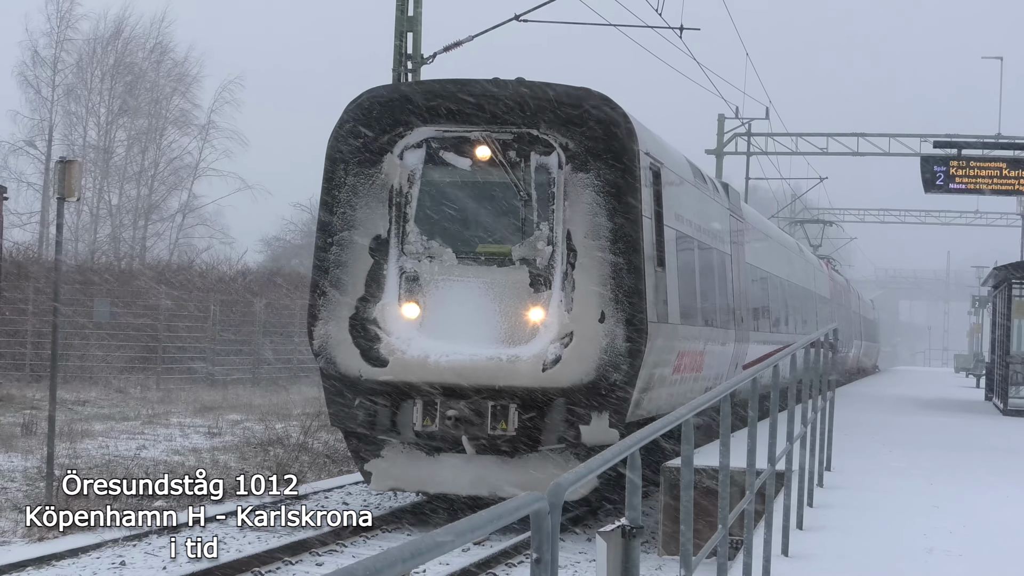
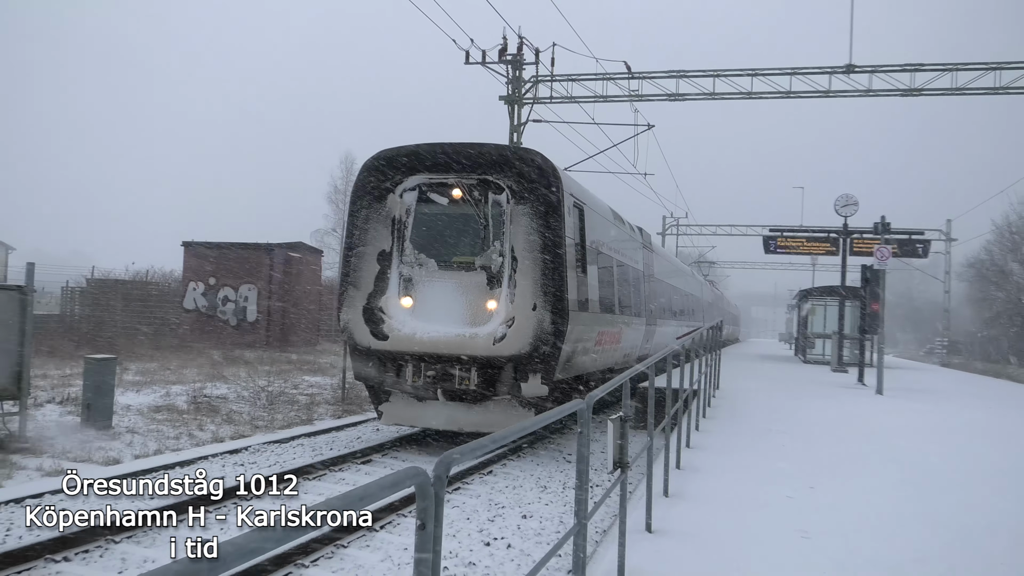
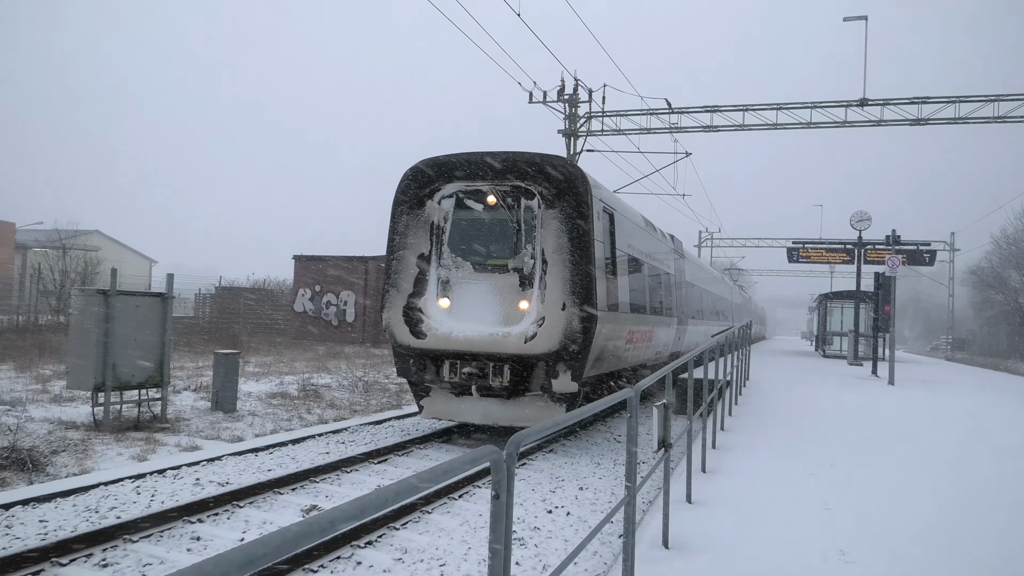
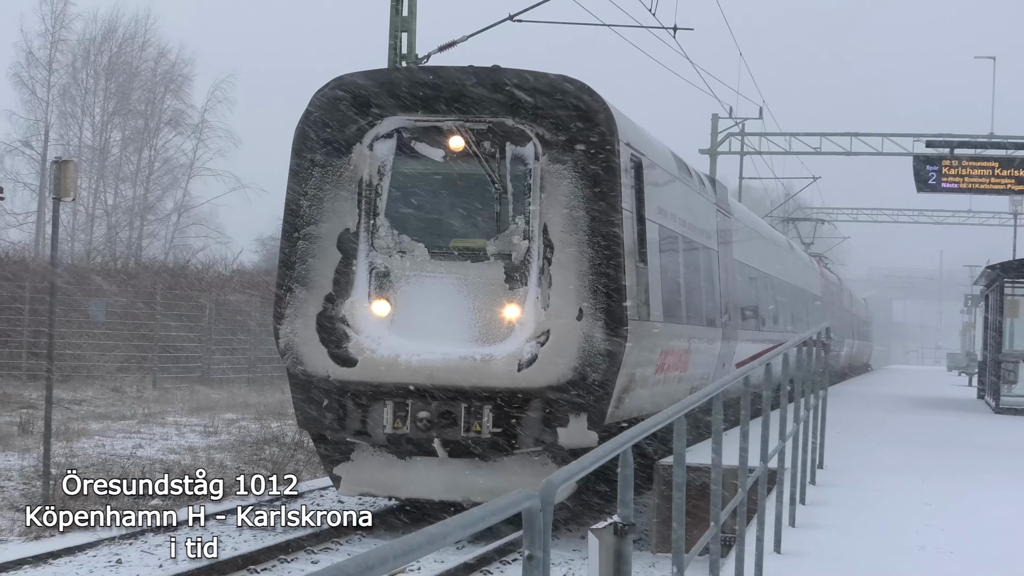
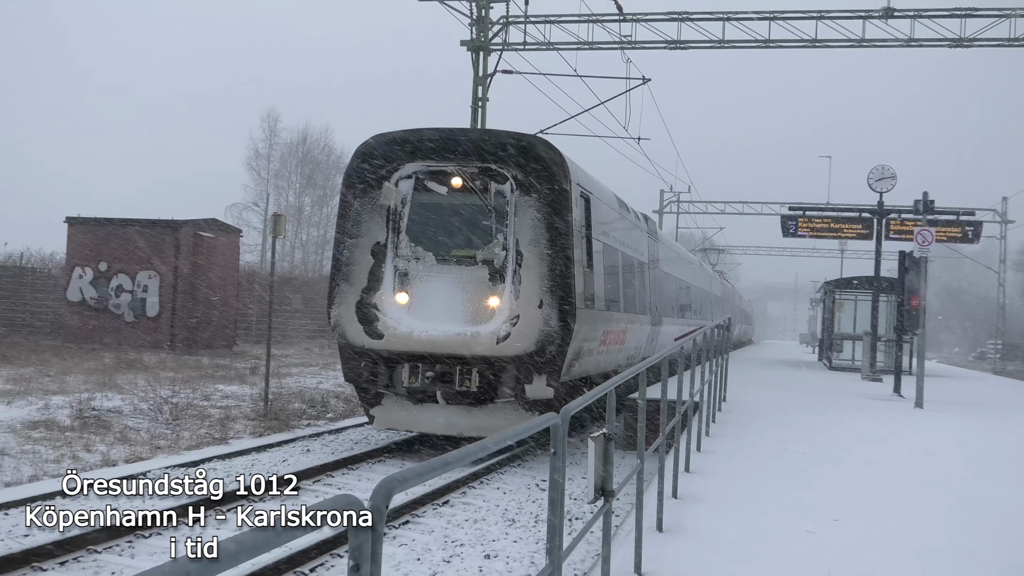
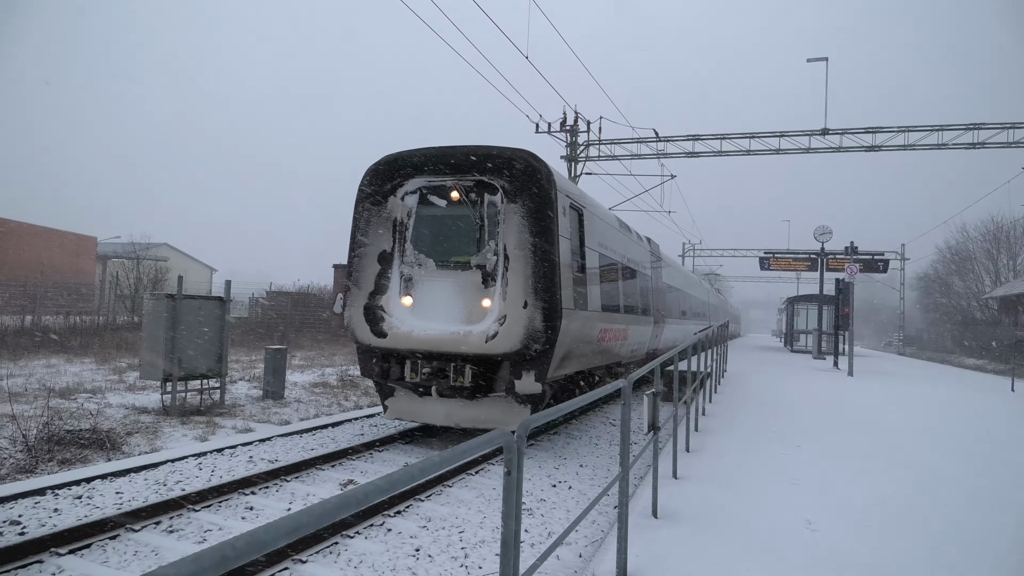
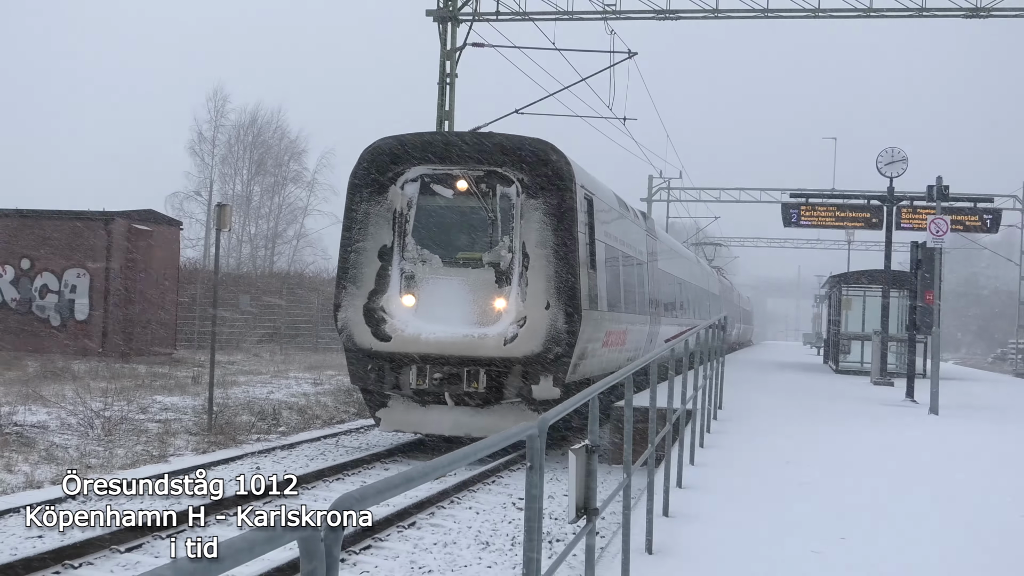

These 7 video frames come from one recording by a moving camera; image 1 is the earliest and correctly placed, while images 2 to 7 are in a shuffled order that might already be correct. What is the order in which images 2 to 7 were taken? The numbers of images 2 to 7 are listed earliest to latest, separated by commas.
4, 7, 5, 2, 3, 6
